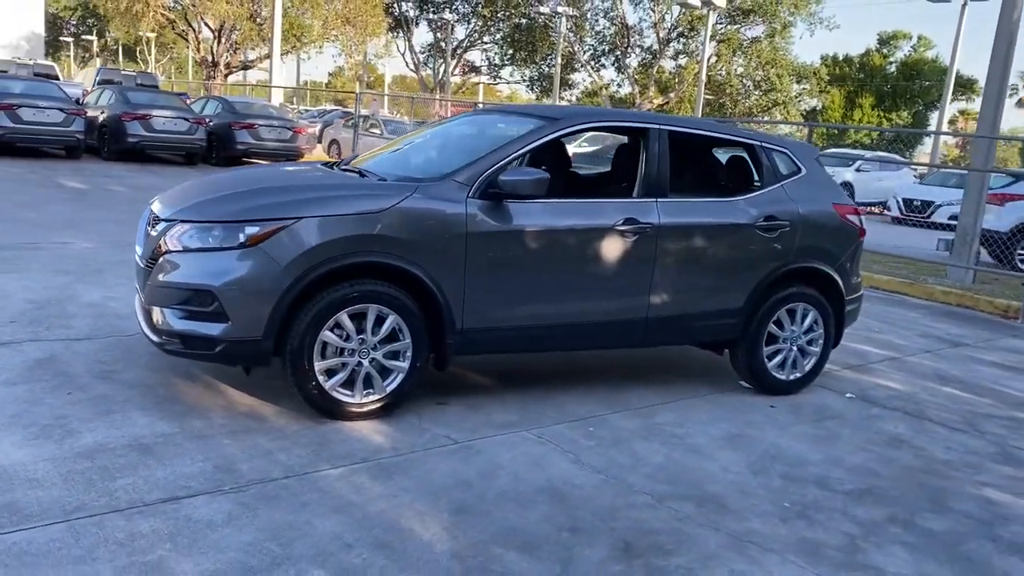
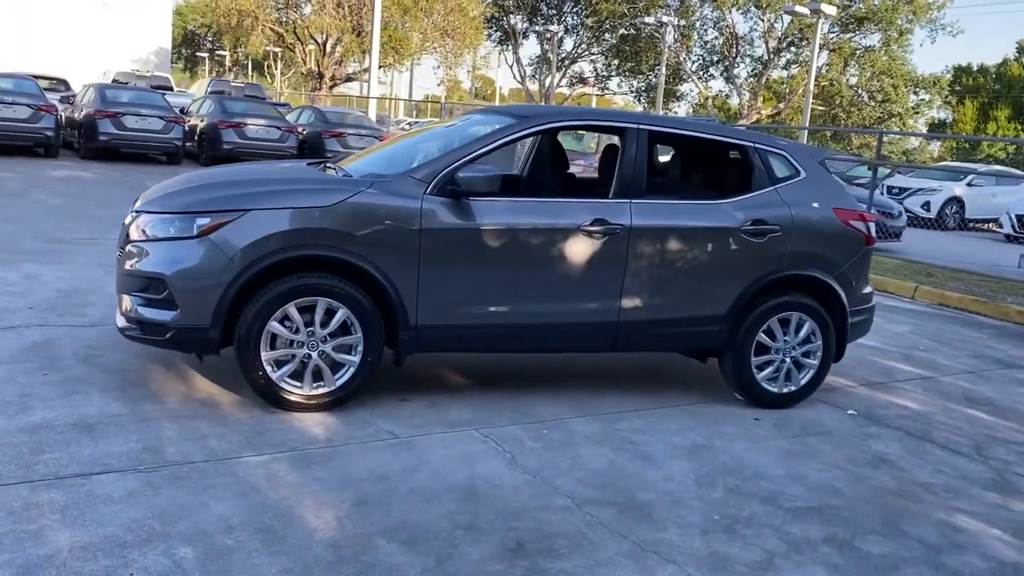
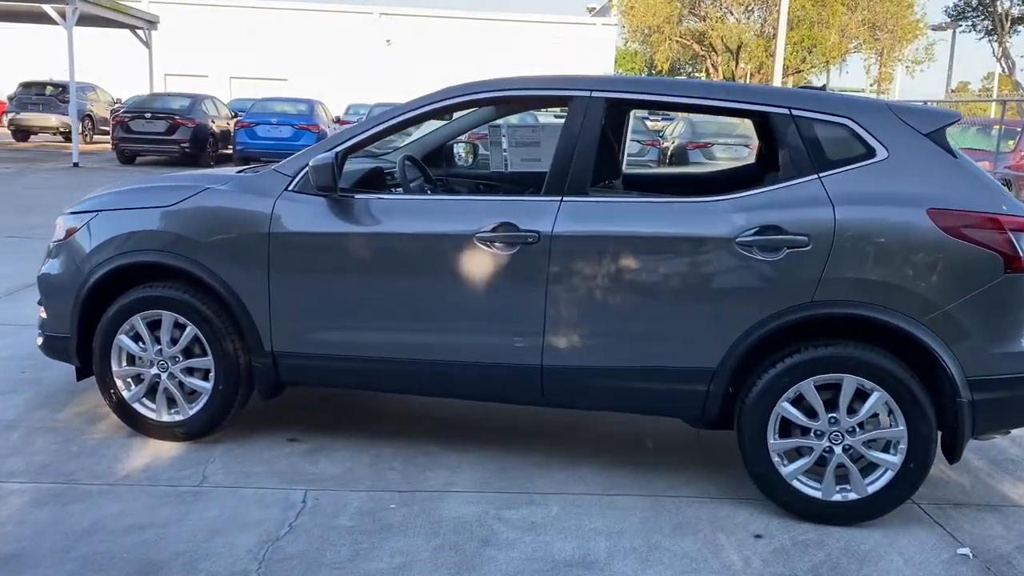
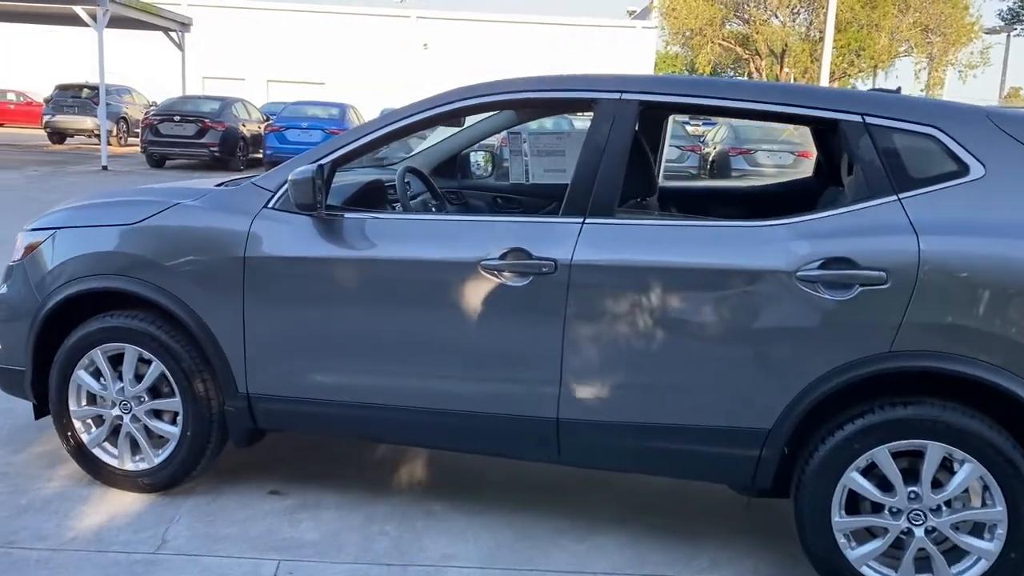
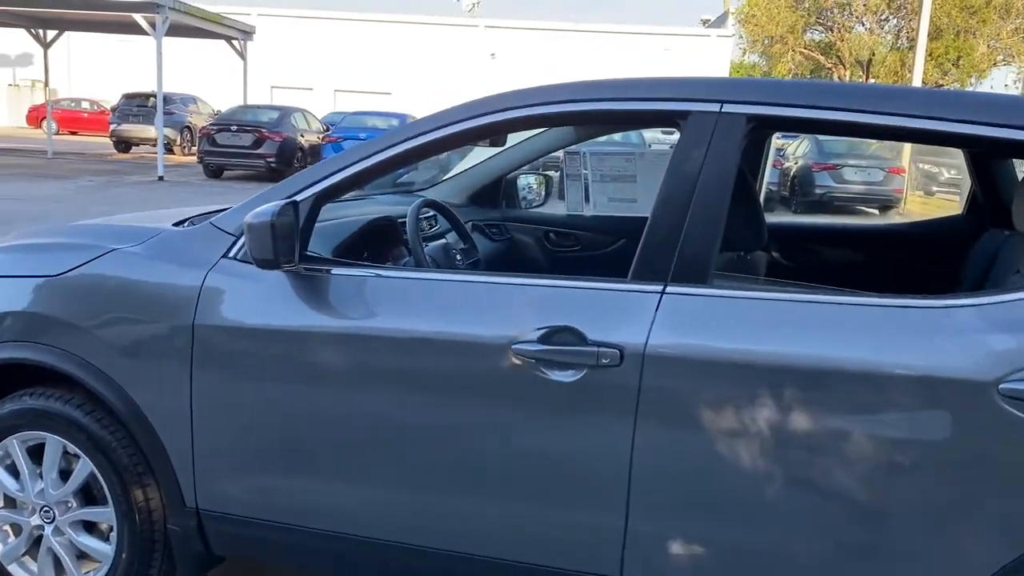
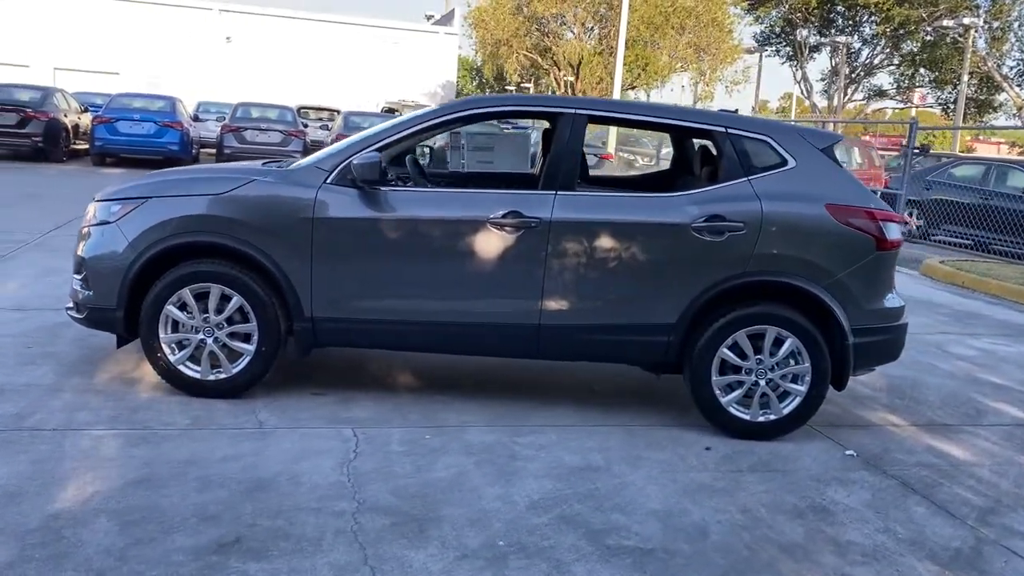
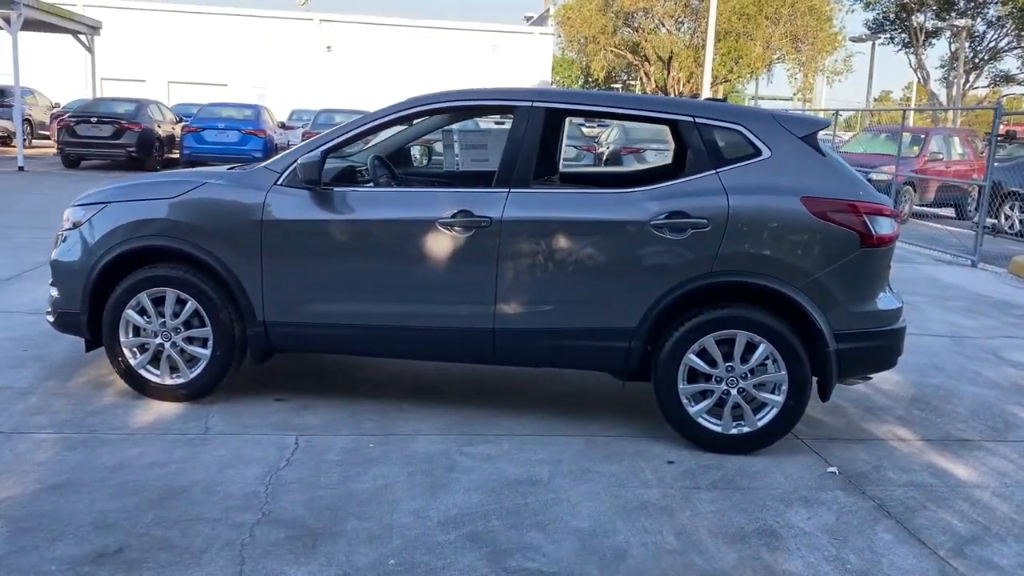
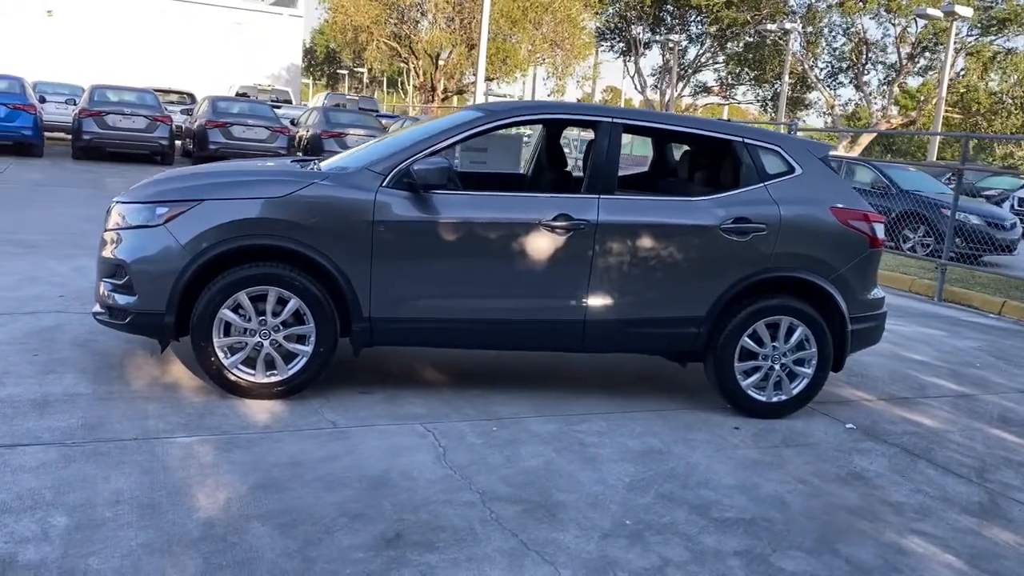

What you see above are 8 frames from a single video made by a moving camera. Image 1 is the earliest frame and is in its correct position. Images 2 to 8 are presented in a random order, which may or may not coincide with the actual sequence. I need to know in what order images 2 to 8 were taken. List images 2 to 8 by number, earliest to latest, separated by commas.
2, 8, 6, 7, 3, 4, 5
